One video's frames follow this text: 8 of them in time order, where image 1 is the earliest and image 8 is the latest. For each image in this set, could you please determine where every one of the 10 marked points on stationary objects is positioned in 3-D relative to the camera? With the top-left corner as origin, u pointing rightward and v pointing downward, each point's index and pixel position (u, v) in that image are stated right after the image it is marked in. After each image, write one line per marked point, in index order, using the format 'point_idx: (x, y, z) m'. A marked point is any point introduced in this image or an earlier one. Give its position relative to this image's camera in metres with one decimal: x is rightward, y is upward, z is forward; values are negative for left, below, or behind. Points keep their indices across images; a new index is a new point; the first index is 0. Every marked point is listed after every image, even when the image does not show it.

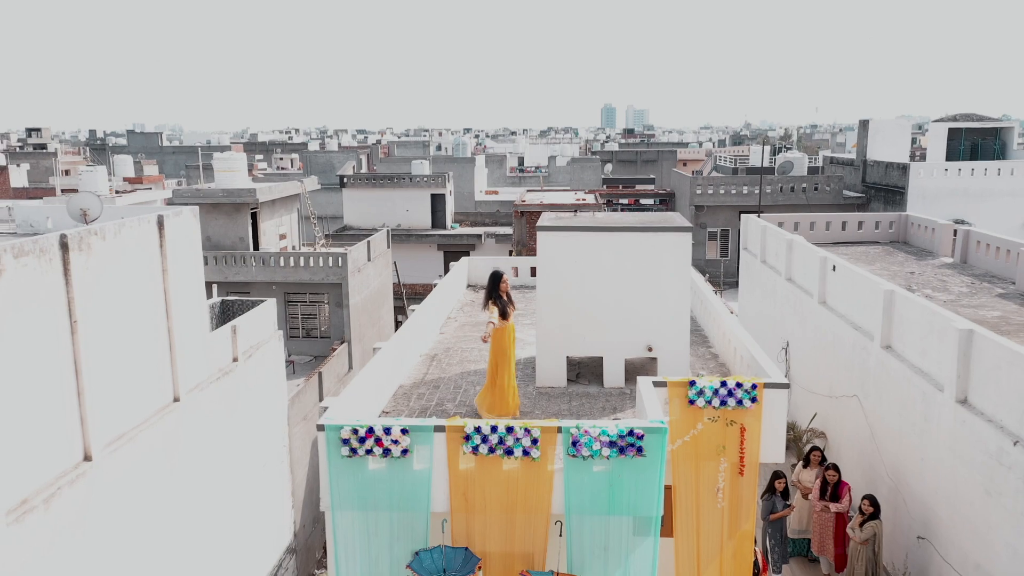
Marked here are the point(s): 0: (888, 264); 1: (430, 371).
0: (+8.1, +0.6, +17.7) m
1: (-1.1, -1.2, +11.3) m
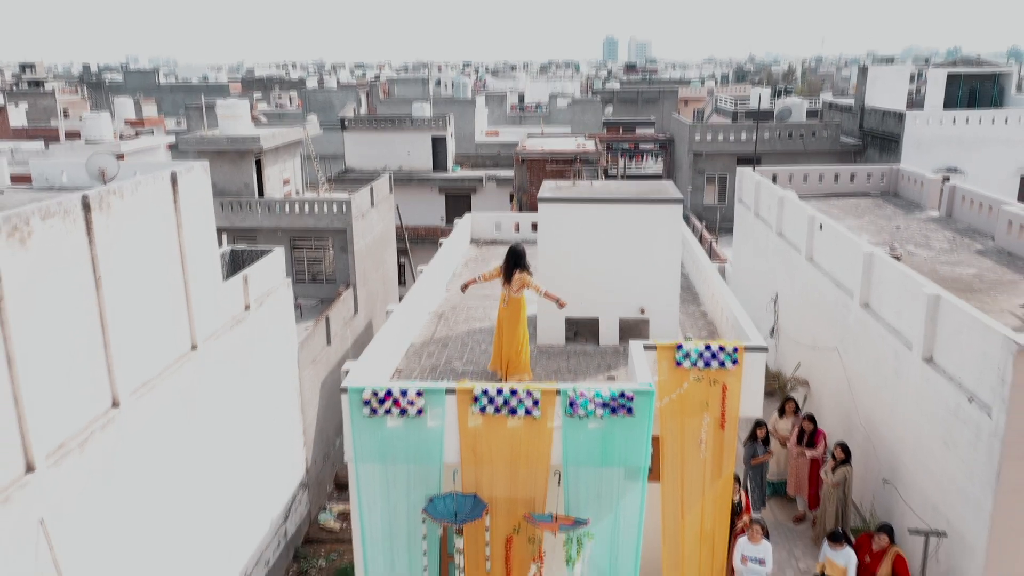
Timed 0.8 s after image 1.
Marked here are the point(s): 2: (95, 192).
0: (+8.2, +1.6, +18.3) m
1: (-1.1, -0.7, +12.1) m
2: (-7.6, +1.8, +14.9) m
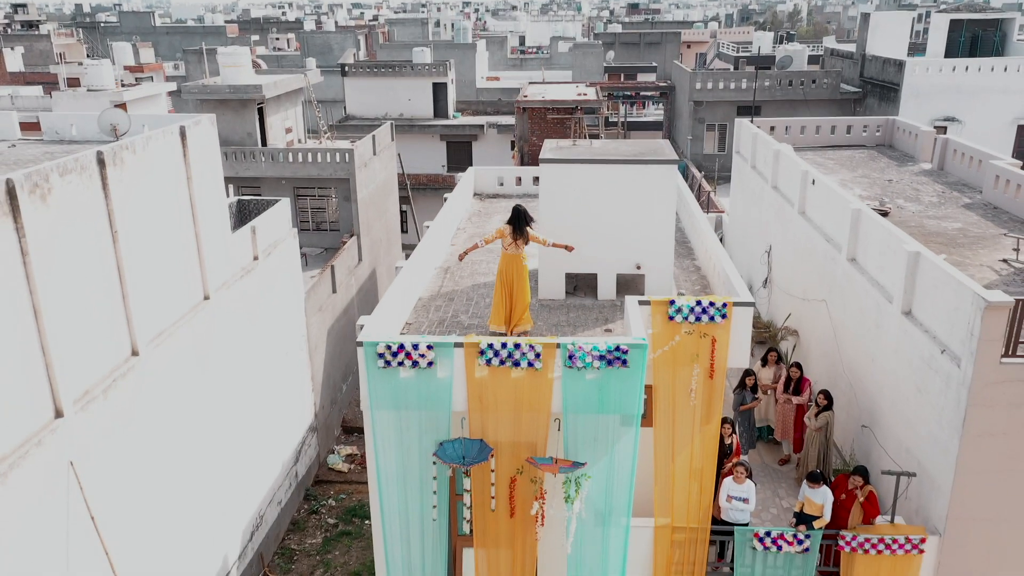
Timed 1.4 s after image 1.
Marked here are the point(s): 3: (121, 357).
0: (+8.2, +2.7, +18.7) m
1: (-1.0, 0.0, +12.7) m
2: (-7.6, +2.7, +15.4) m
3: (-7.7, -1.4, +16.0) m
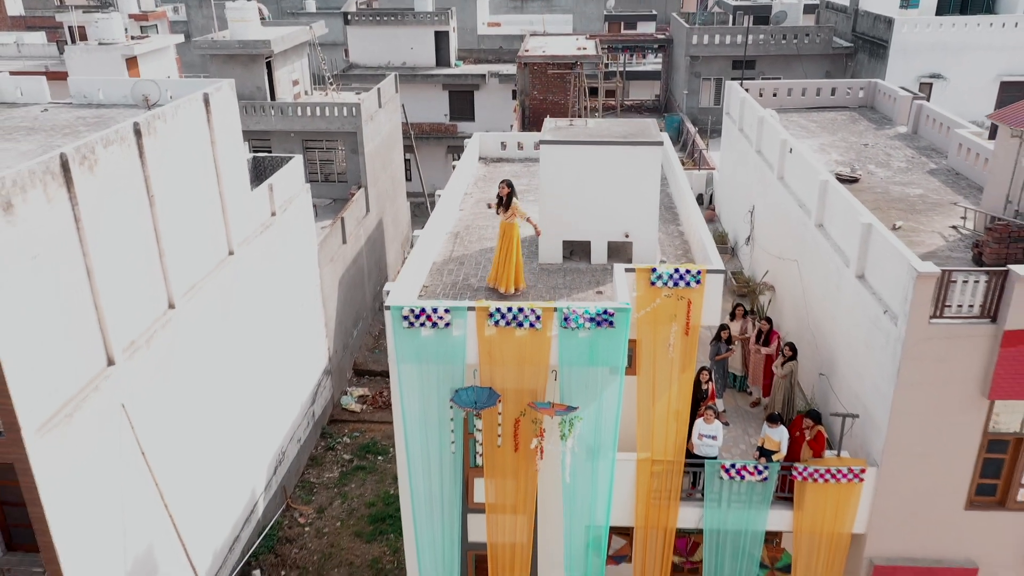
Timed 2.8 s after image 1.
0: (+8.3, +3.8, +20.0) m
1: (-1.0, +0.7, +14.2) m
2: (-7.5, +3.5, +16.7) m
3: (-7.6, -0.5, +17.6) m
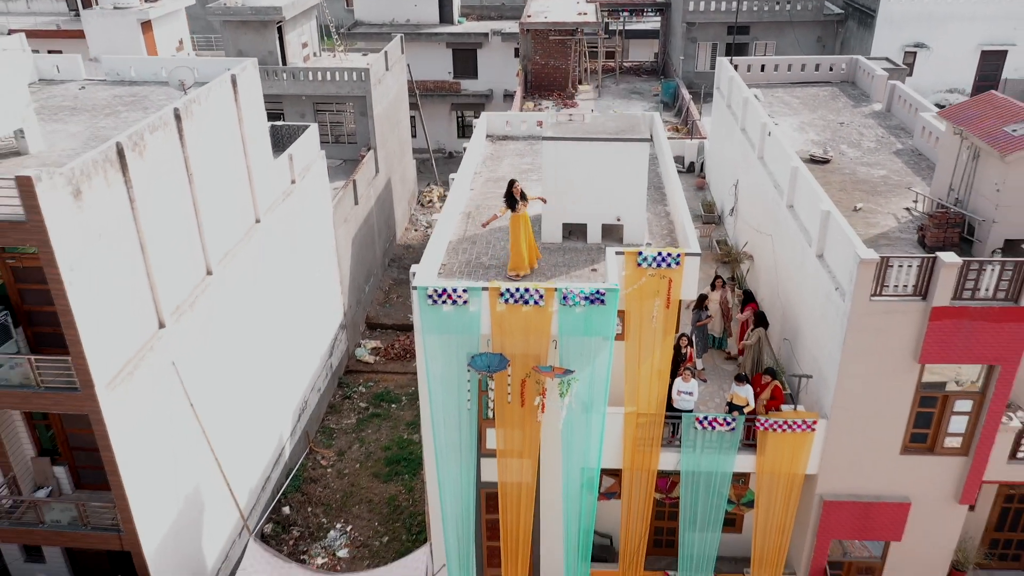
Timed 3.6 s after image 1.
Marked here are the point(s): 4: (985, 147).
0: (+8.4, +4.7, +21.7) m
1: (-0.9, +1.2, +16.1) m
2: (-7.4, +4.1, +18.4) m
3: (-7.5, +0.2, +19.6) m
4: (+7.6, +2.3, +13.1) m
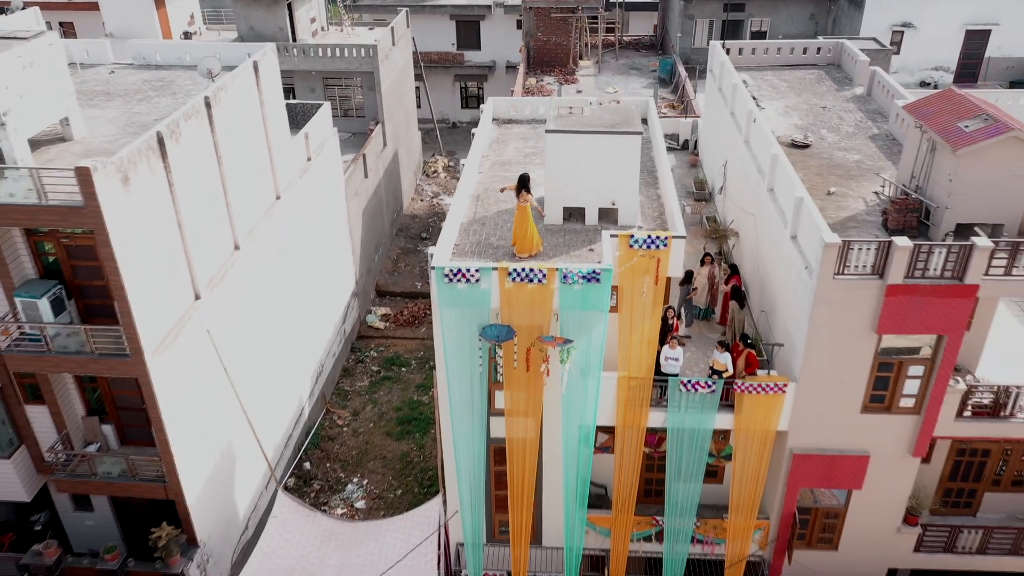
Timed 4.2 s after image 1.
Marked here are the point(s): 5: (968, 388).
0: (+8.5, +5.5, +23.1) m
1: (-0.8, +1.7, +17.7) m
2: (-7.3, +4.8, +19.9) m
3: (-7.4, +0.9, +21.2) m
4: (+7.7, +2.6, +14.6) m
5: (+8.4, -1.8, +15.0) m
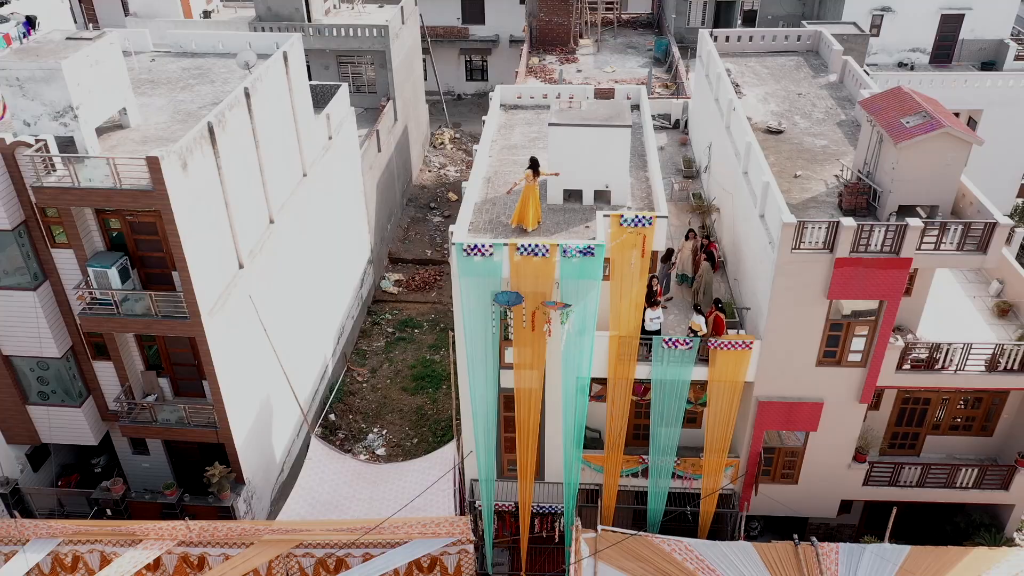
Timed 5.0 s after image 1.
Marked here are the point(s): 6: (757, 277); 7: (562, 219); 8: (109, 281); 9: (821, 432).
0: (+8.7, +6.5, +25.5) m
1: (-0.6, +2.4, +20.2) m
2: (-7.1, +5.6, +22.3) m
3: (-7.2, +1.8, +23.8) m
4: (+7.8, +3.2, +17.1) m
5: (+8.6, -1.2, +17.7) m
6: (+5.4, +0.2, +18.2) m
7: (+1.2, +1.7, +19.2) m
8: (-9.8, +0.2, +19.9) m
9: (+7.1, -3.3, +18.8) m
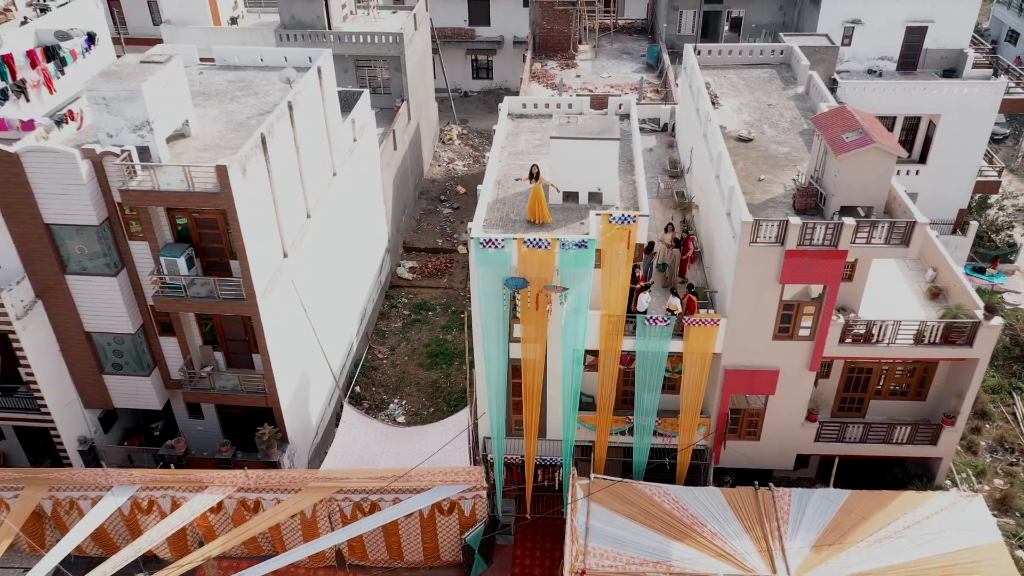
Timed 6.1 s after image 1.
0: (+8.9, +6.9, +28.9) m
1: (-0.4, +2.8, +23.8) m
2: (-6.9, +6.0, +25.8) m
3: (-7.0, +2.3, +27.4) m
4: (+8.0, +3.5, +20.6) m
5: (+8.7, -0.9, +21.3) m
6: (+5.6, +0.6, +21.8) m
7: (+1.4, +2.0, +22.7) m
8: (-9.6, +0.6, +23.5) m
9: (+7.3, -3.0, +22.5) m
